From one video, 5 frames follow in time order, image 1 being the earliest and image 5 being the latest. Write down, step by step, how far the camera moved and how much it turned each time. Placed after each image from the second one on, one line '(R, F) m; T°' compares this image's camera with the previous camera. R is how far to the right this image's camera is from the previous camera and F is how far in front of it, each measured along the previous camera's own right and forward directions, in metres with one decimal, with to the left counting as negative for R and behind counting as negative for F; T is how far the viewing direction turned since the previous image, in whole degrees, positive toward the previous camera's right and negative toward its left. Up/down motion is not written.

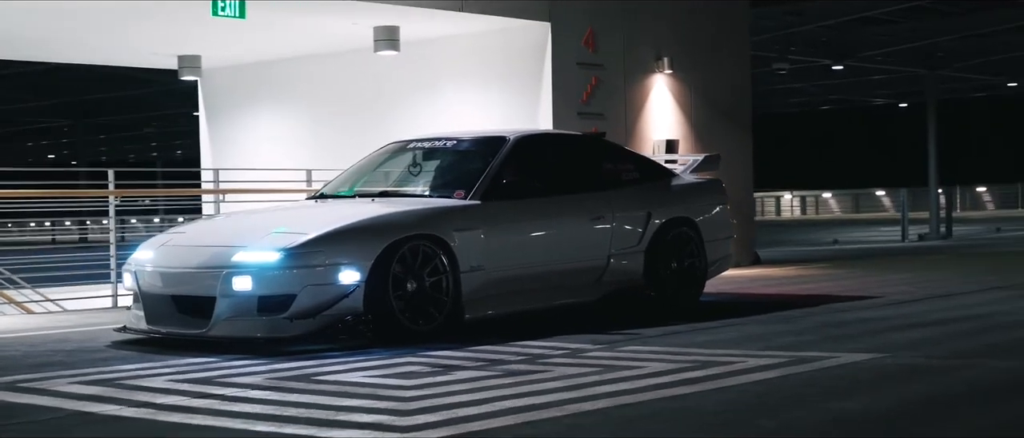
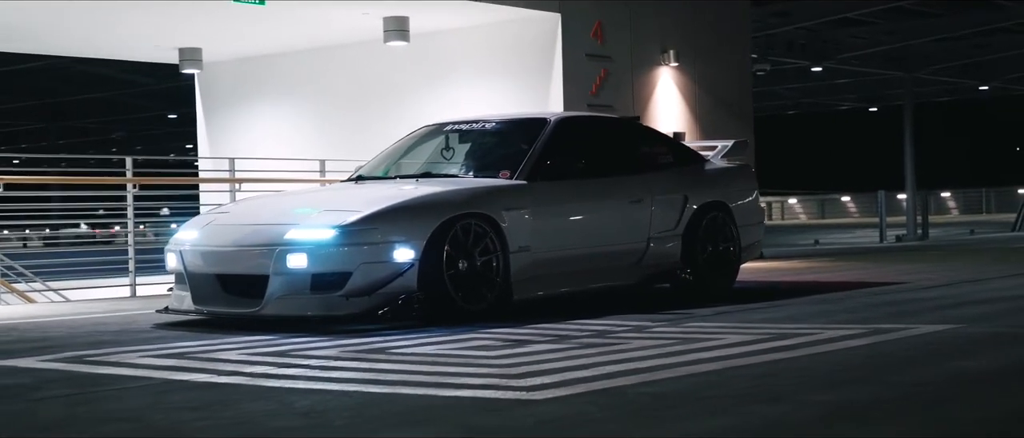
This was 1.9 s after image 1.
(-0.5, +0.1) m; +2°
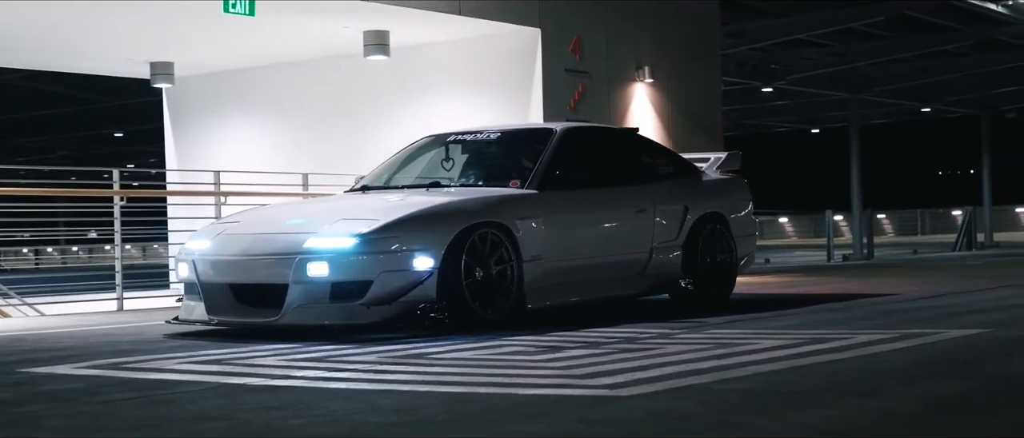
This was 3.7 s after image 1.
(-0.5, 0.0) m; +3°
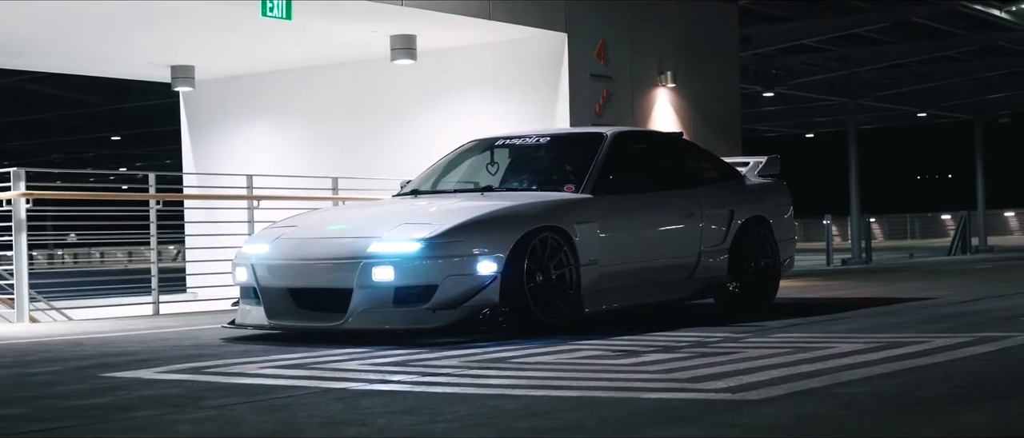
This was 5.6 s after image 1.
(-0.4, 0.0) m; +1°
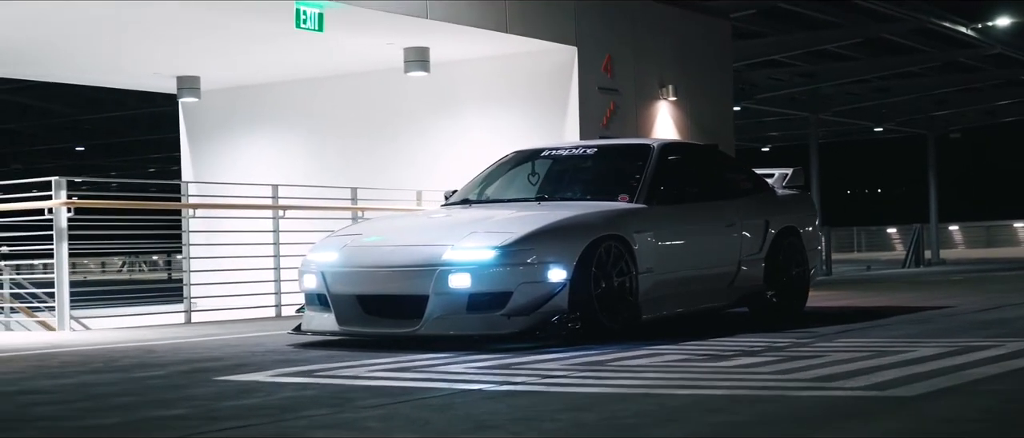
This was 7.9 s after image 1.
(-0.7, -0.2) m; +3°
